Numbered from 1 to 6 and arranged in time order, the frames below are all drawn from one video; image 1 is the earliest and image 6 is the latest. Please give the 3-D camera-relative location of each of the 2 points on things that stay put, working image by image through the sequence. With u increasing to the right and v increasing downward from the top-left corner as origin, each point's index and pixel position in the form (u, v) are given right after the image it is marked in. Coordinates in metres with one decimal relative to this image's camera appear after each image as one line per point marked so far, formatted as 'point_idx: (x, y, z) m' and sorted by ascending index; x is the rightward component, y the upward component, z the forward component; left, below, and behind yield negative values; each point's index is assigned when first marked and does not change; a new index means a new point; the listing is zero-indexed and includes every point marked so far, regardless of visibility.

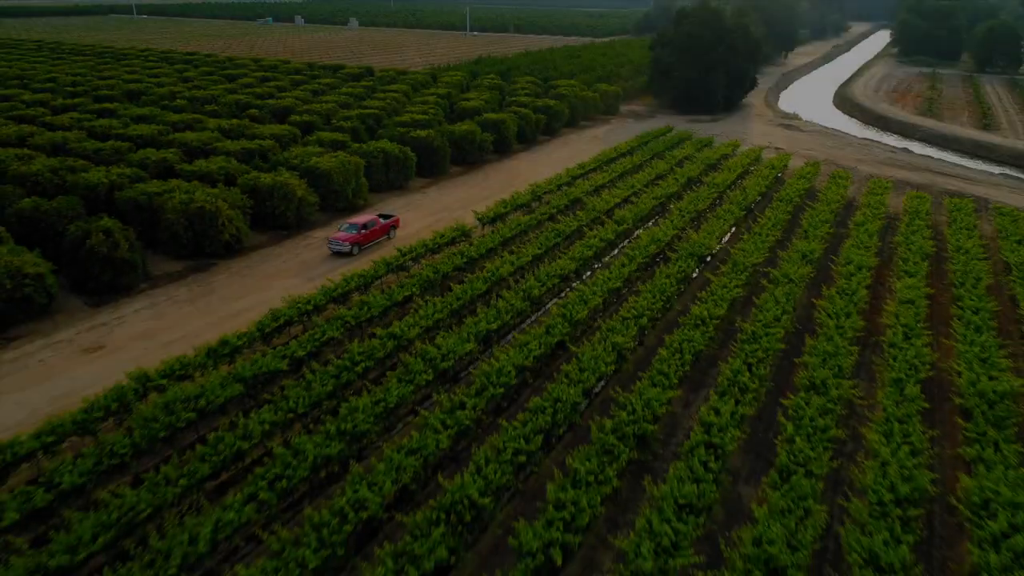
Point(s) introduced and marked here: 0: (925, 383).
0: (+8.6, -1.9, +11.5) m
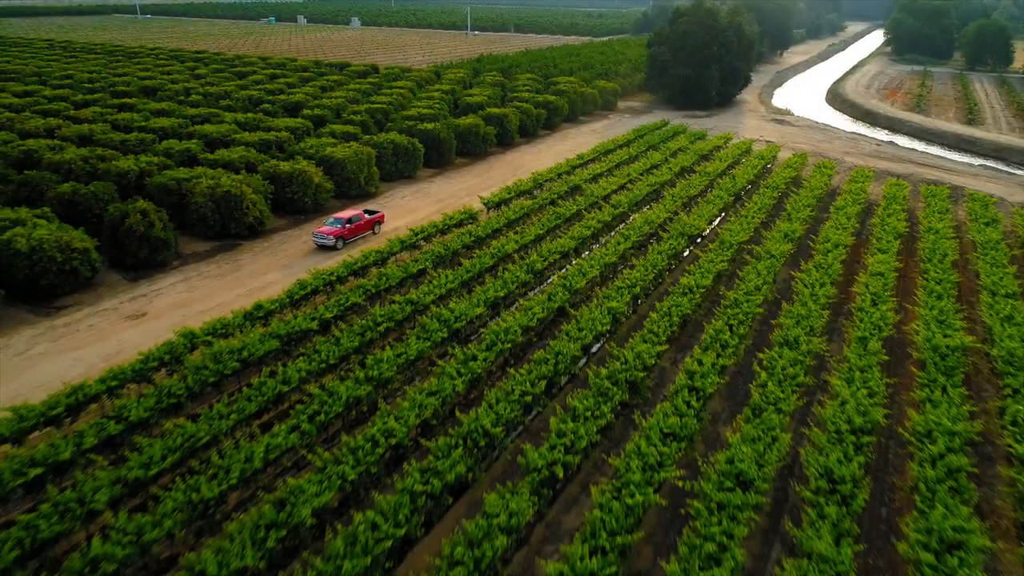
0: (+8.7, -1.2, +12.9) m
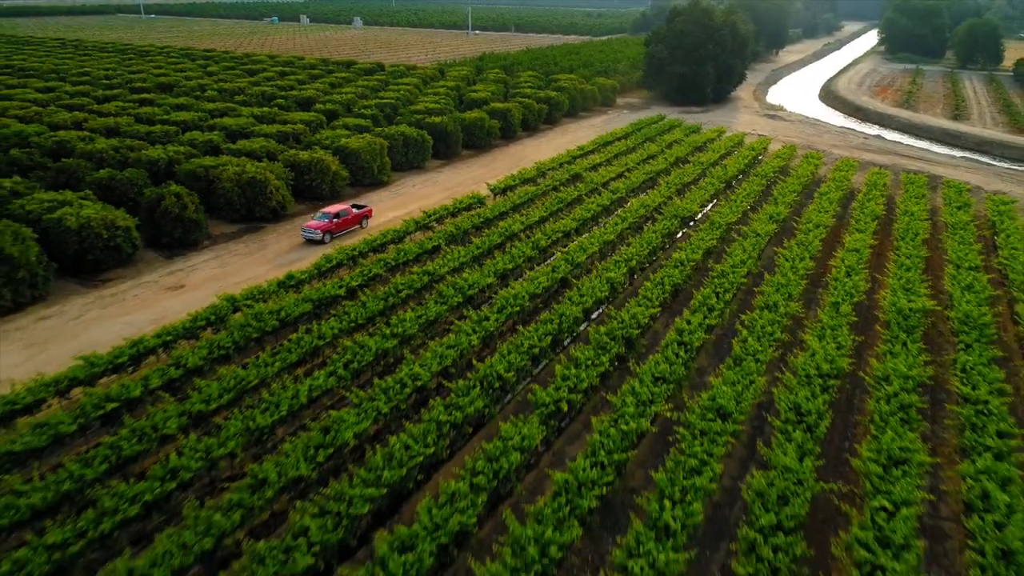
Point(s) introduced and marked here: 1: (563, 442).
0: (+8.9, -0.4, +14.2) m
1: (+1.1, -2.7, +10.3) m
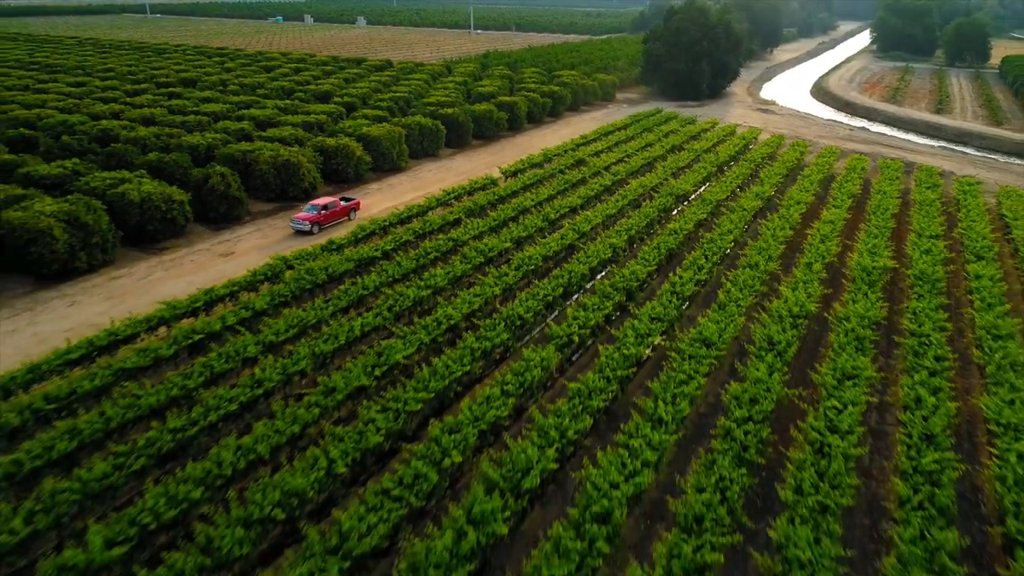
0: (+9.4, +0.7, +16.2) m
1: (+1.5, -1.6, +12.3) m
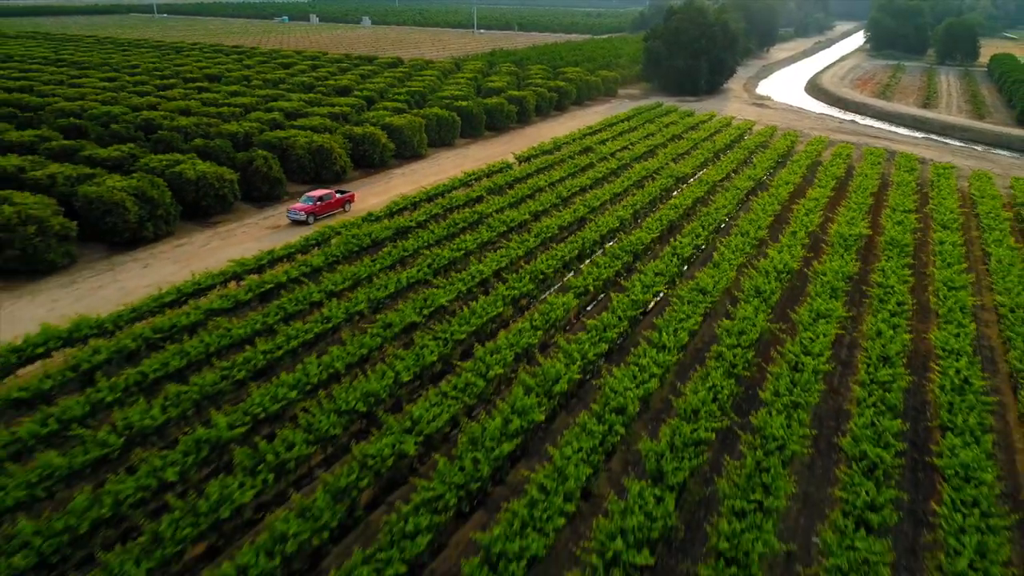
0: (+10.0, +1.8, +18.3) m
1: (+2.1, -0.5, +14.4) m
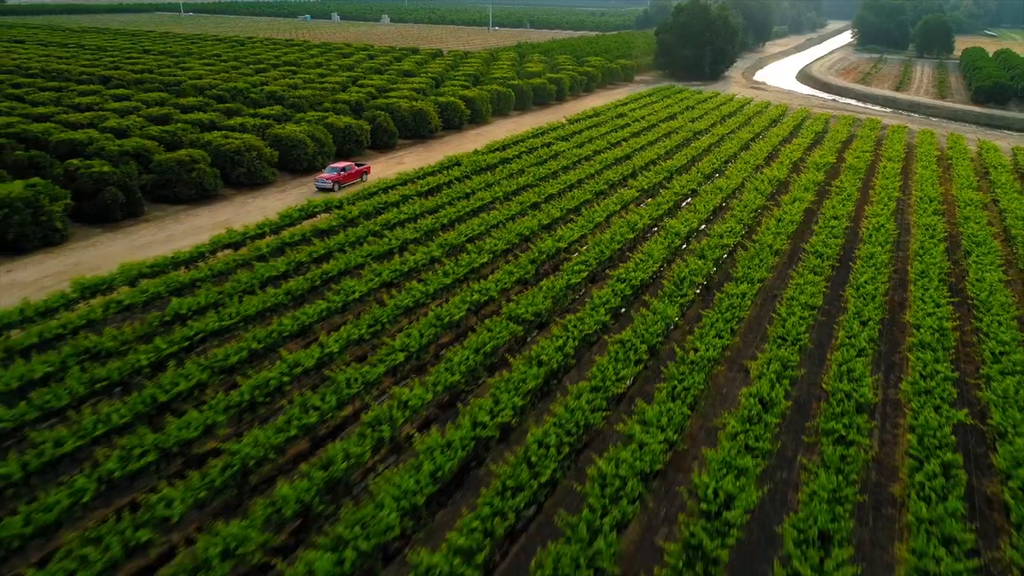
0: (+13.1, +5.6, +25.5) m
1: (+5.3, +3.3, +21.5) m
